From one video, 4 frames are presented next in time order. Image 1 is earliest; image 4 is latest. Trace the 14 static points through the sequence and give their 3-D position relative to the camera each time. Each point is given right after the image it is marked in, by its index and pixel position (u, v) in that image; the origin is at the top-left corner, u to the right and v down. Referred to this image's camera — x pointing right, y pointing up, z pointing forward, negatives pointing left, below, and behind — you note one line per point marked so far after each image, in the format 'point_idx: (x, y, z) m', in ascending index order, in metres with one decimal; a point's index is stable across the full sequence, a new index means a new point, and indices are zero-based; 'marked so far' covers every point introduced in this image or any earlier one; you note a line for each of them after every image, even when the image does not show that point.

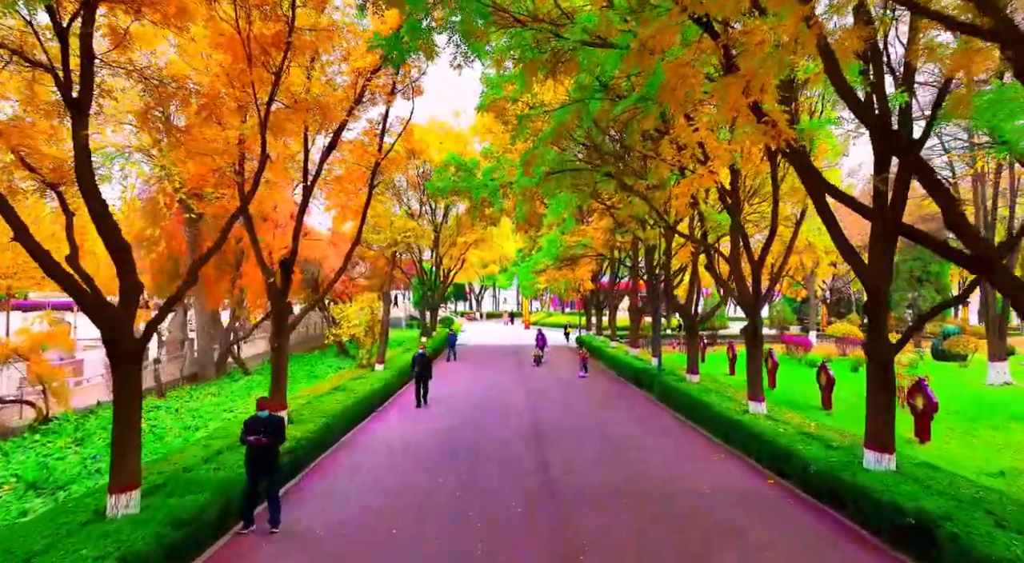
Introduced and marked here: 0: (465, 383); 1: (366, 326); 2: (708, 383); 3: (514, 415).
0: (-1.5, -3.2, +19.3) m
1: (-4.0, -1.2, +16.9) m
2: (+4.6, -2.4, +14.4) m
3: (0.0, -2.9, +14.3) m
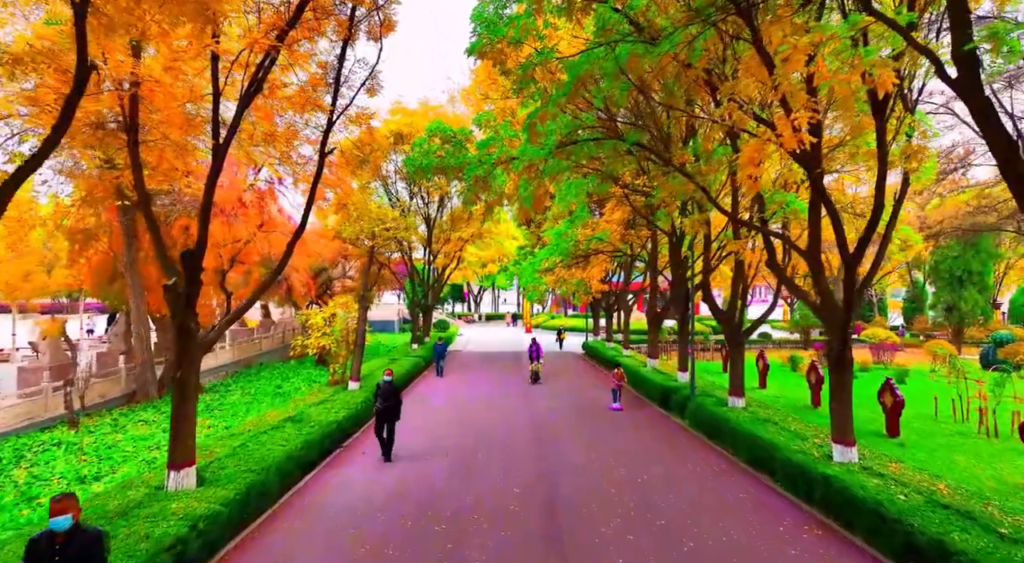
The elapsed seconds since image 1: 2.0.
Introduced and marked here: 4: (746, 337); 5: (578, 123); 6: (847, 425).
0: (-1.5, -3.2, +16.6) m
1: (-4.0, -1.3, +14.2) m
2: (+4.6, -2.4, +11.7) m
3: (0.0, -2.9, +11.6) m
4: (+4.5, -1.1, +11.9) m
5: (+1.1, +2.6, +10.0) m
6: (+4.1, -1.8, +7.6) m
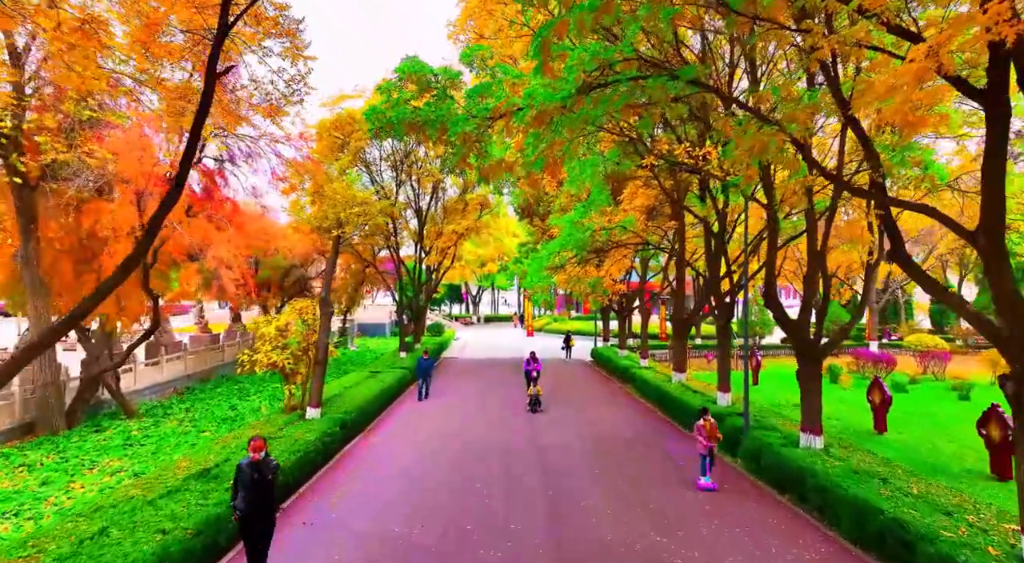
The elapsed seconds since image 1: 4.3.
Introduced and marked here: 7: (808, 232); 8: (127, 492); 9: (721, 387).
0: (-1.5, -3.2, +13.8) m
1: (-4.0, -1.2, +11.4) m
2: (+4.7, -2.4, +8.8) m
3: (+0.1, -2.9, +8.8) m
4: (+4.6, -1.1, +9.0) m
5: (+1.1, +2.6, +7.1) m
6: (+4.2, -1.8, +4.7) m
7: (+4.3, +0.7, +8.9) m
8: (-4.2, -2.3, +6.8) m
9: (+4.2, -2.1, +12.5) m
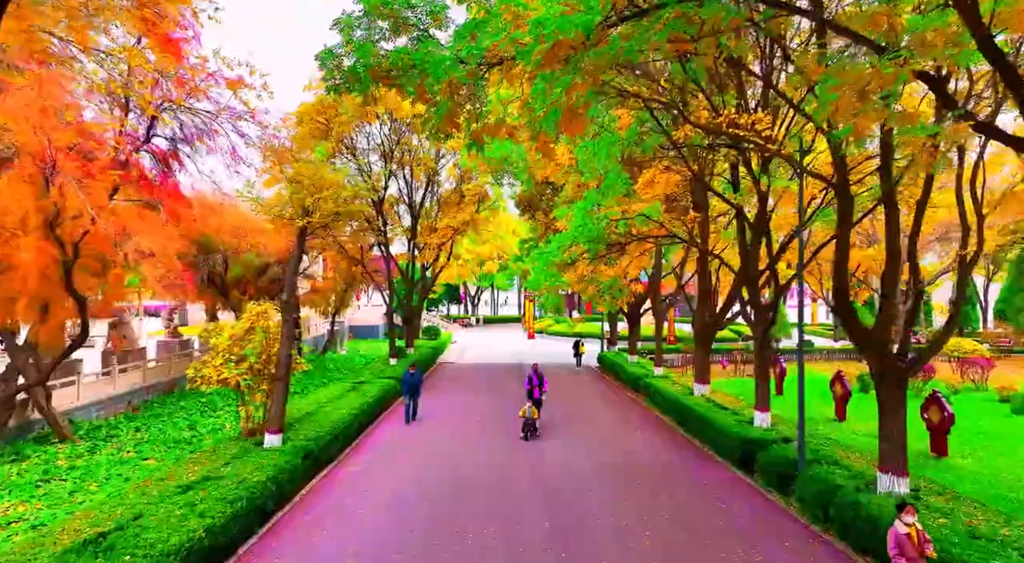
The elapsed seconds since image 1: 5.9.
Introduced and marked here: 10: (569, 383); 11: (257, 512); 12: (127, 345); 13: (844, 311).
0: (-1.4, -3.2, +11.9) m
1: (-3.9, -1.2, +9.5) m
2: (+4.7, -2.4, +6.9) m
3: (+0.1, -2.9, +6.9) m
4: (+4.6, -1.1, +7.2) m
5: (+1.1, +2.6, +5.2) m
6: (+4.2, -1.8, +2.9) m
7: (+4.3, +0.7, +7.0) m
8: (-4.2, -2.3, +4.9) m
9: (+4.3, -2.1, +10.6) m
10: (+2.0, -3.3, +19.5) m
11: (-2.8, -2.5, +6.9) m
12: (-9.9, -1.6, +15.8) m
13: (+3.9, -0.4, +7.2) m
